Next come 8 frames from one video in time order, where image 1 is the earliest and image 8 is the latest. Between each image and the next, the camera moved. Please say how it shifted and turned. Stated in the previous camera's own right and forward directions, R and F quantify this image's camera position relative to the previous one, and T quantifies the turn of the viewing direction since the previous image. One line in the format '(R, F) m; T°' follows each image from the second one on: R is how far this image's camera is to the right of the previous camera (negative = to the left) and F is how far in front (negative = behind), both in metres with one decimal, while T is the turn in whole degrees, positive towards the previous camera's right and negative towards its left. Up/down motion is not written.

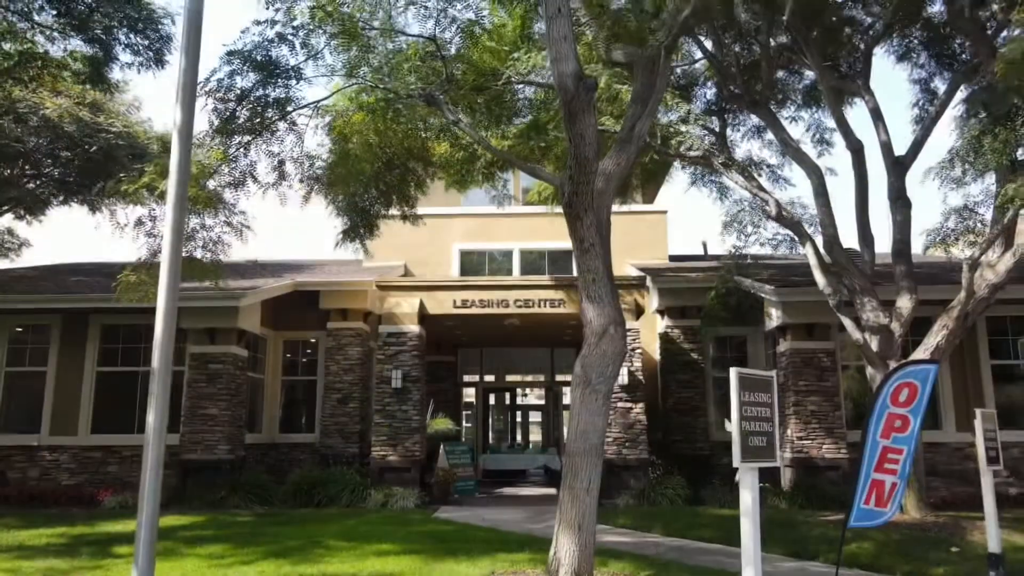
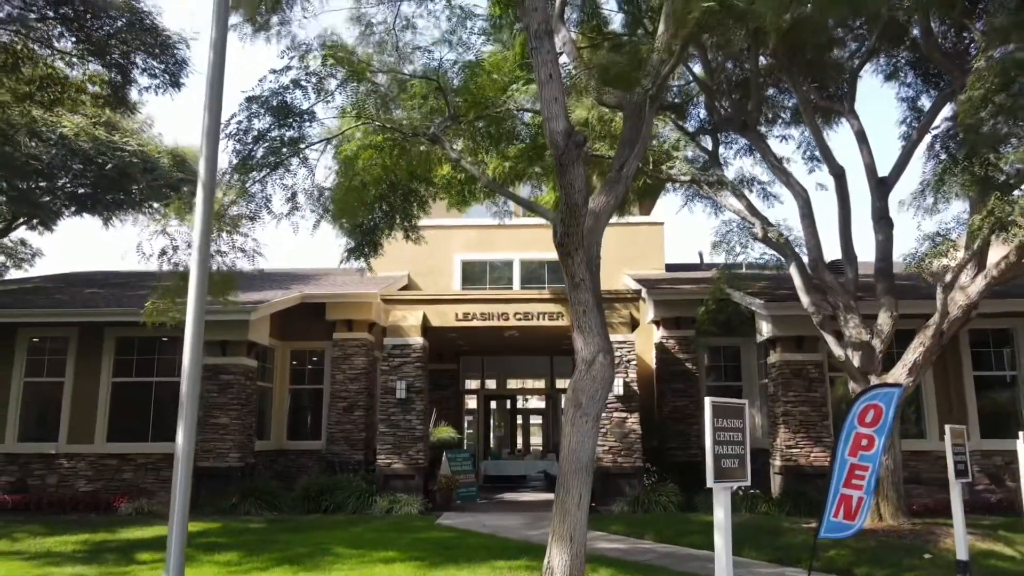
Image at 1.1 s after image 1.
(0.0, -0.5) m; 0°
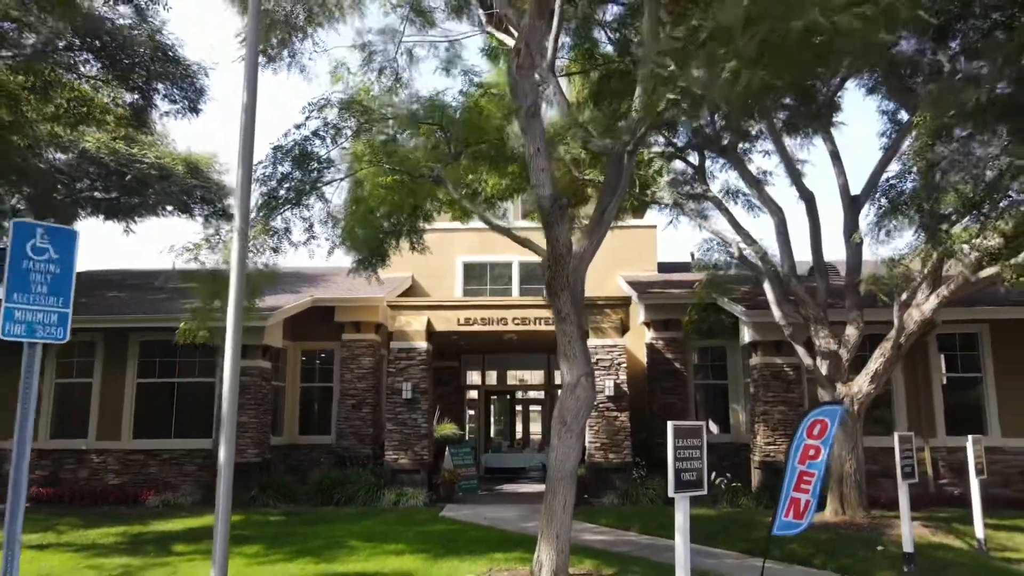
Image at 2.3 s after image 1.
(+0.1, -1.0) m; 0°
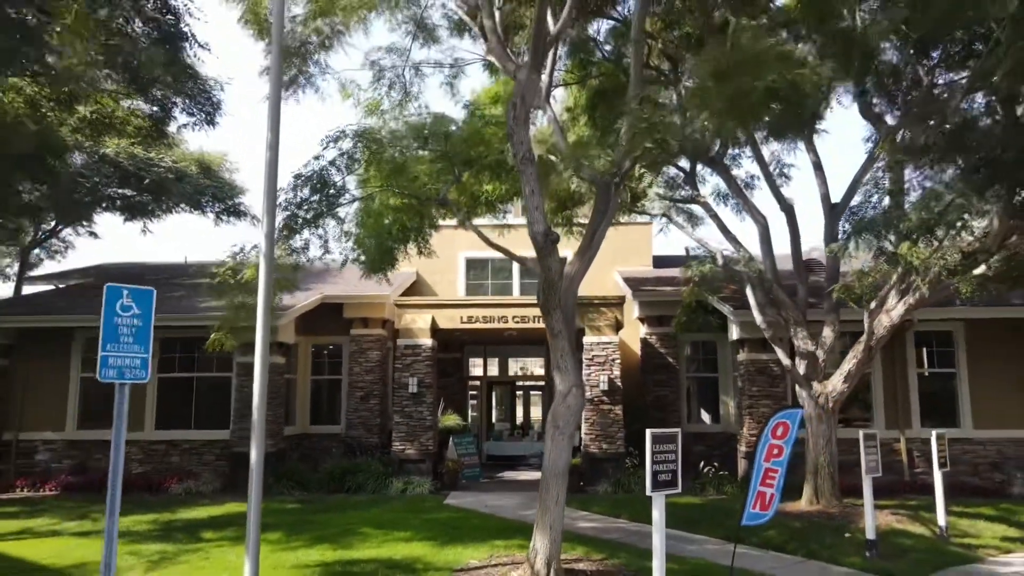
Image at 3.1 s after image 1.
(0.0, -0.8) m; 0°
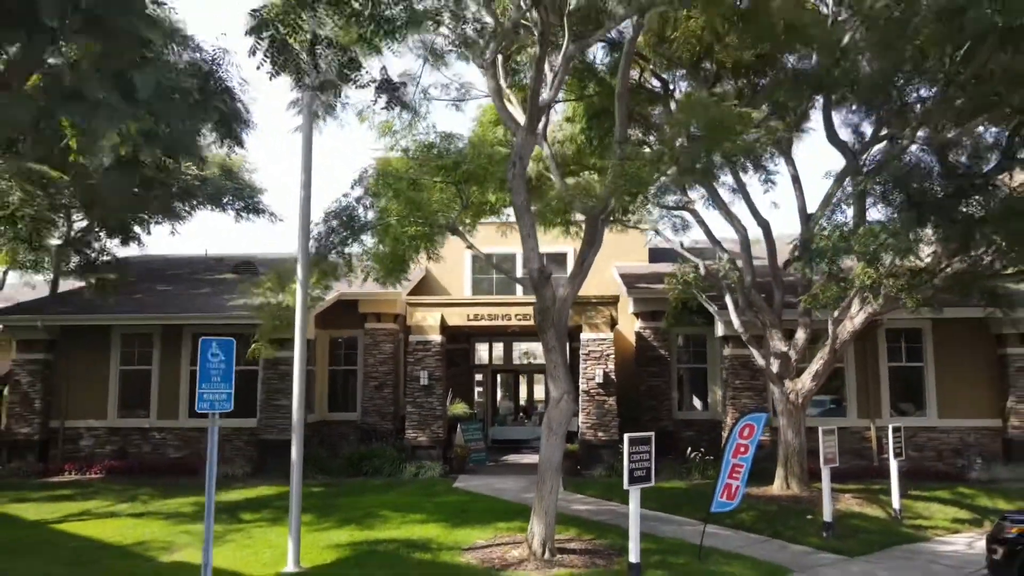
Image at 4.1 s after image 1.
(+0.1, -1.3) m; 0°
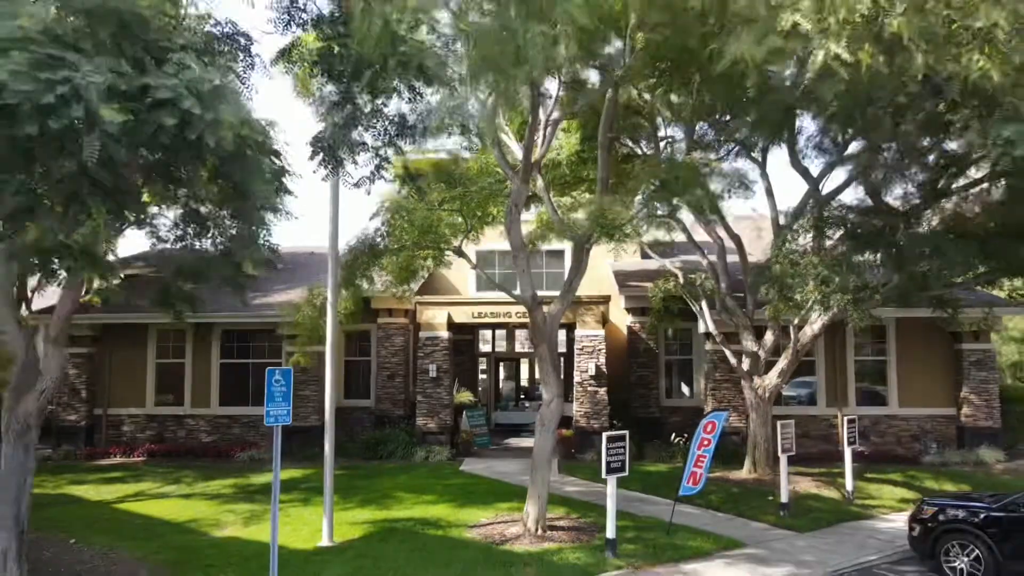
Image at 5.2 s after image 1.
(+0.1, -1.7) m; 0°
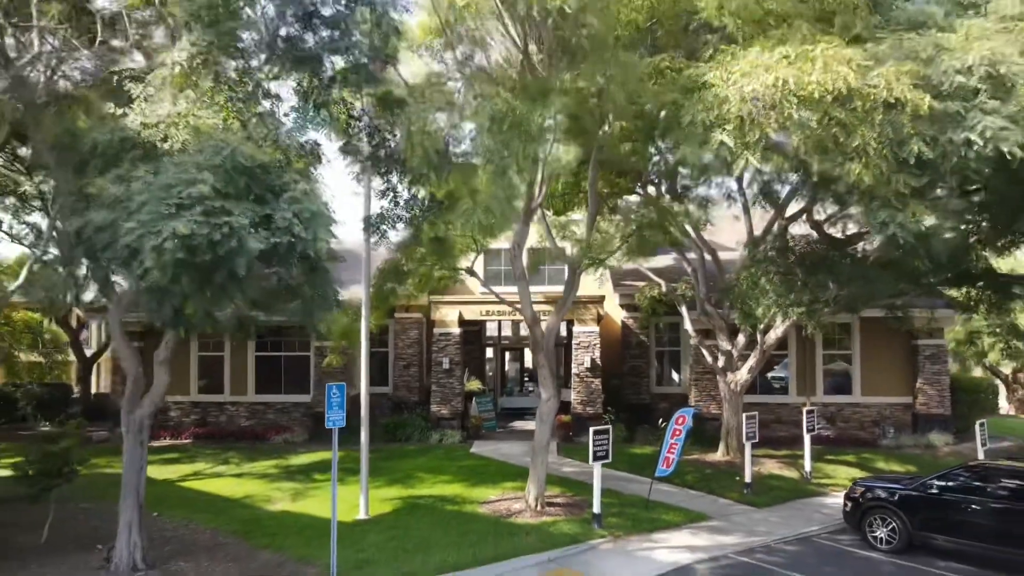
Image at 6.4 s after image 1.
(0.0, -2.2) m; 0°
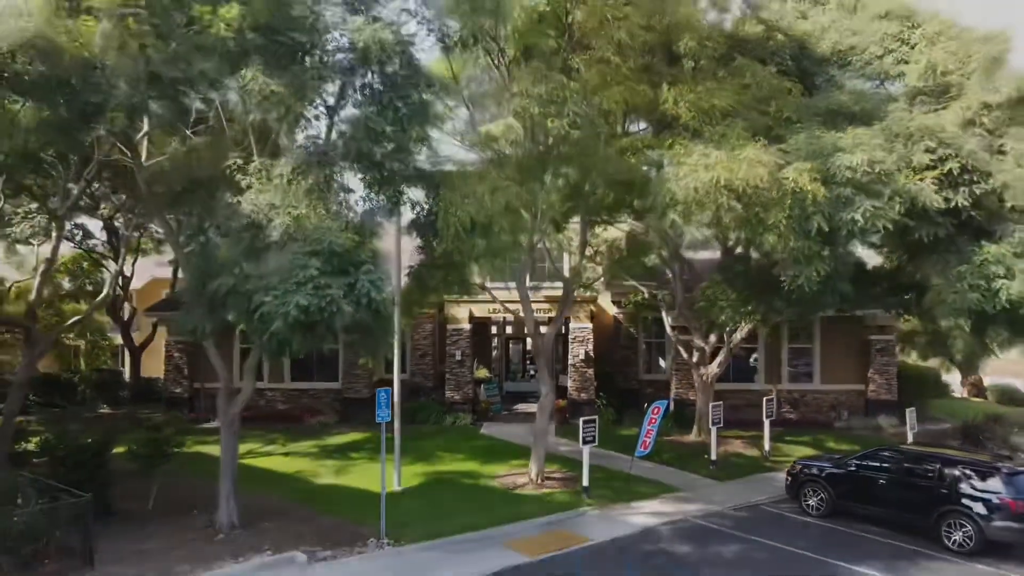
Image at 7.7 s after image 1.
(-0.1, -3.0) m; 0°
